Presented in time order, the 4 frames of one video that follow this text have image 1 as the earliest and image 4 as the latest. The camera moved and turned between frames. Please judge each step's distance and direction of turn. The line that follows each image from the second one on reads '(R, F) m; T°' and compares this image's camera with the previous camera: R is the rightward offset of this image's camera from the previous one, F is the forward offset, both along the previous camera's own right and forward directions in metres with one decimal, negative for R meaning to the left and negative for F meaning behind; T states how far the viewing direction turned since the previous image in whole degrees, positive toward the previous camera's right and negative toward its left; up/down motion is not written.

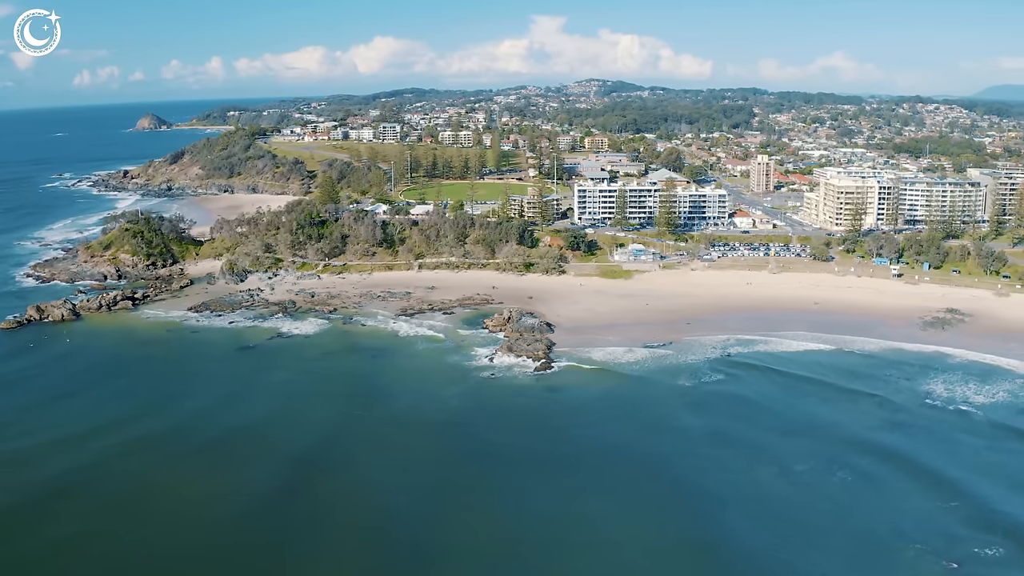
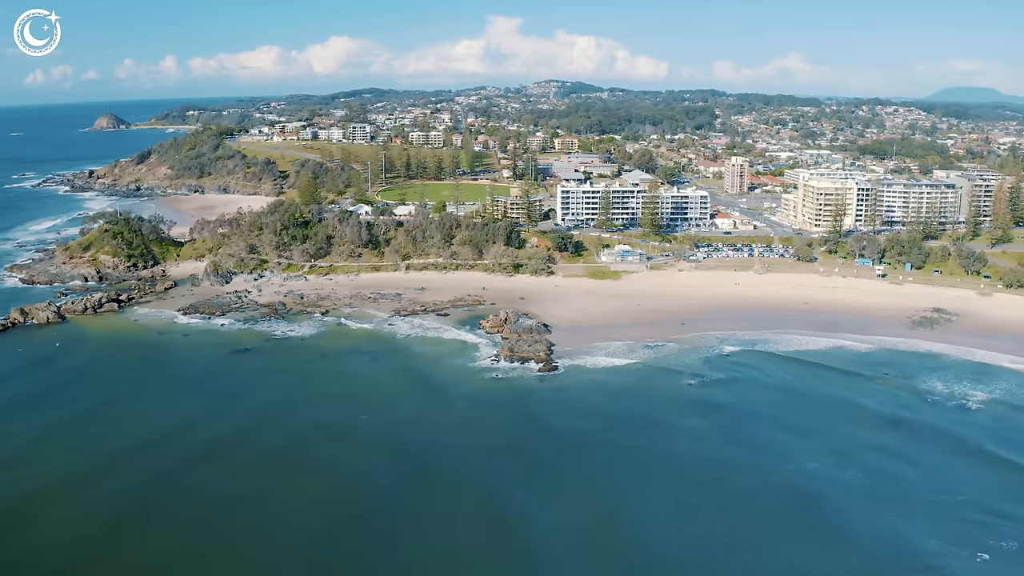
(-1.1, +0.2) m; +2°
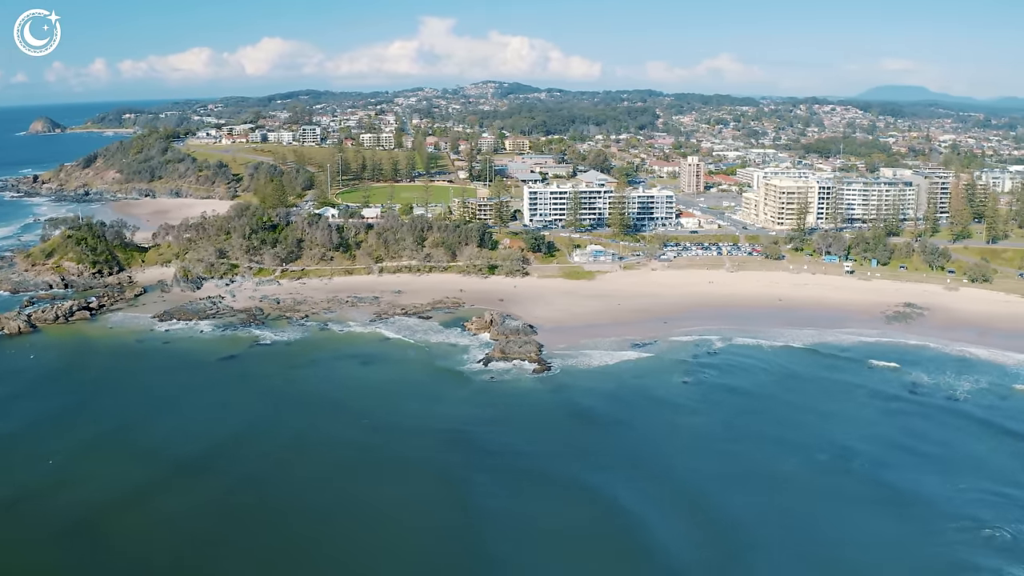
(-1.2, +0.1) m; +3°
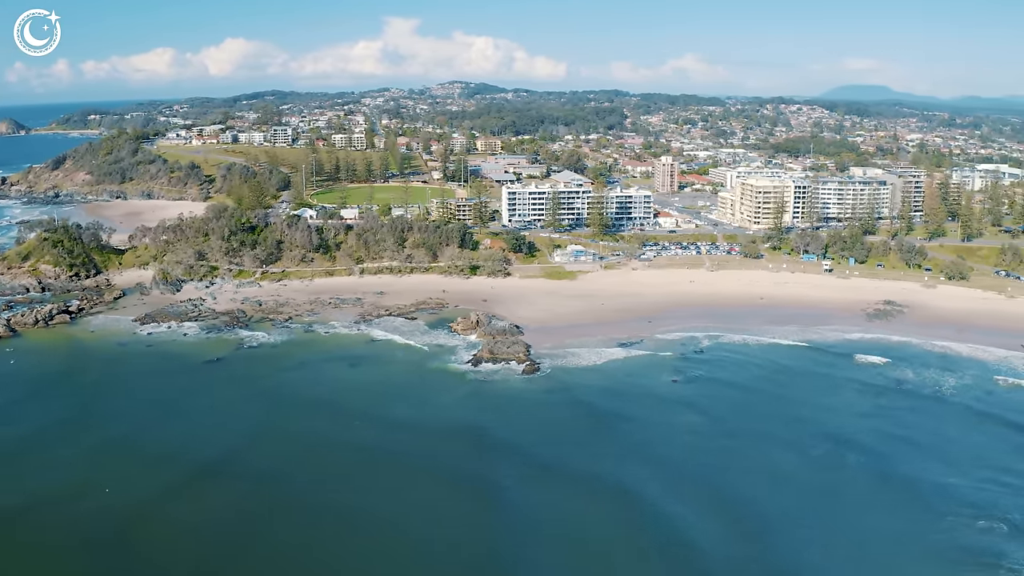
(-0.5, 0.0) m; +2°
